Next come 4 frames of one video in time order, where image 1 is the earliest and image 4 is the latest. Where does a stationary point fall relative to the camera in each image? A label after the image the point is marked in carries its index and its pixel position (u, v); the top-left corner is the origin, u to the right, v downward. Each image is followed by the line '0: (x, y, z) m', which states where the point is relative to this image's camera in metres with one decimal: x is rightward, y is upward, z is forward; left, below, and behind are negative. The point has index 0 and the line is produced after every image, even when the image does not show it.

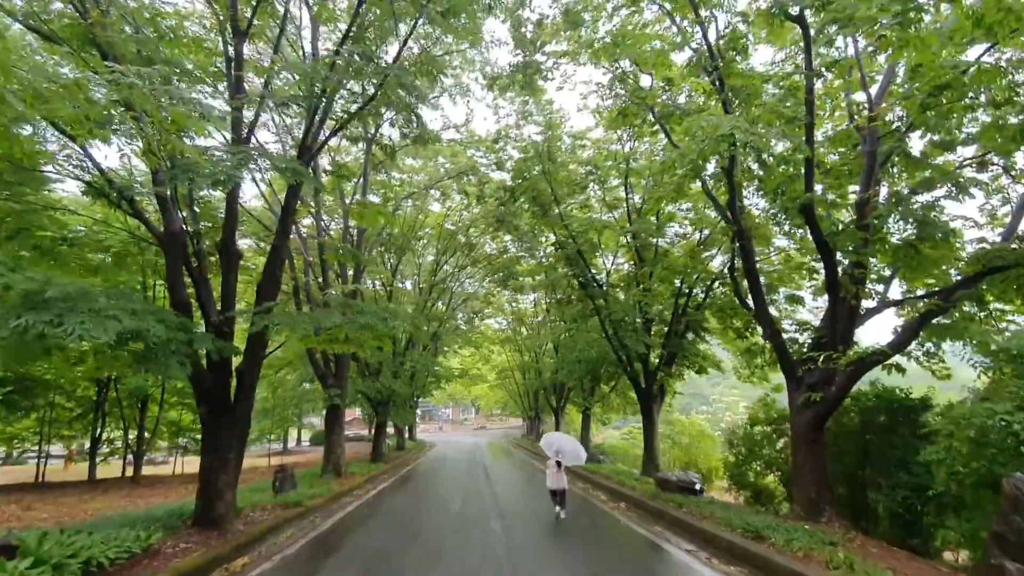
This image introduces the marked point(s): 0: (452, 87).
0: (-2.2, +7.2, +19.0) m
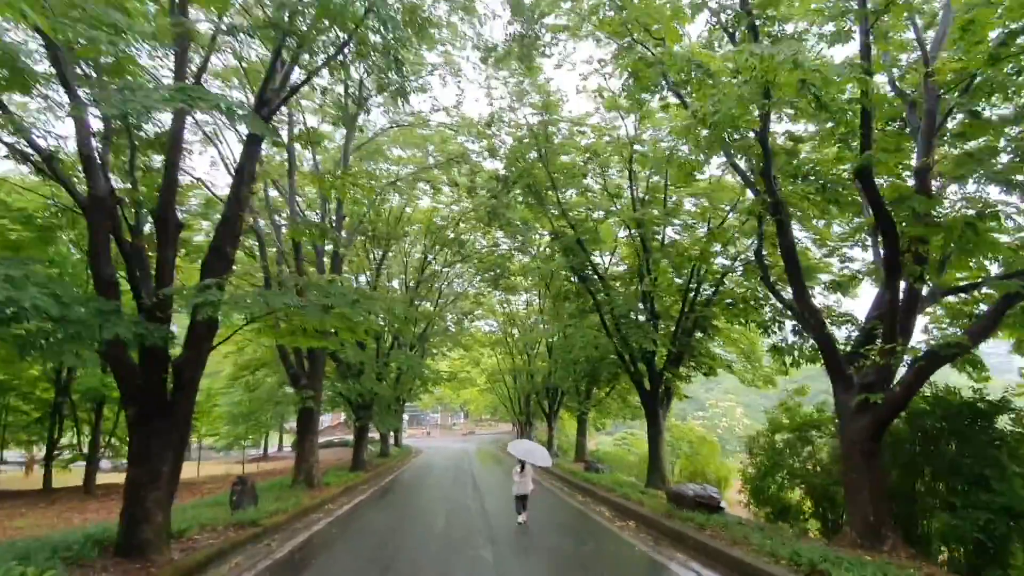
0: (-2.4, +7.4, +17.6) m
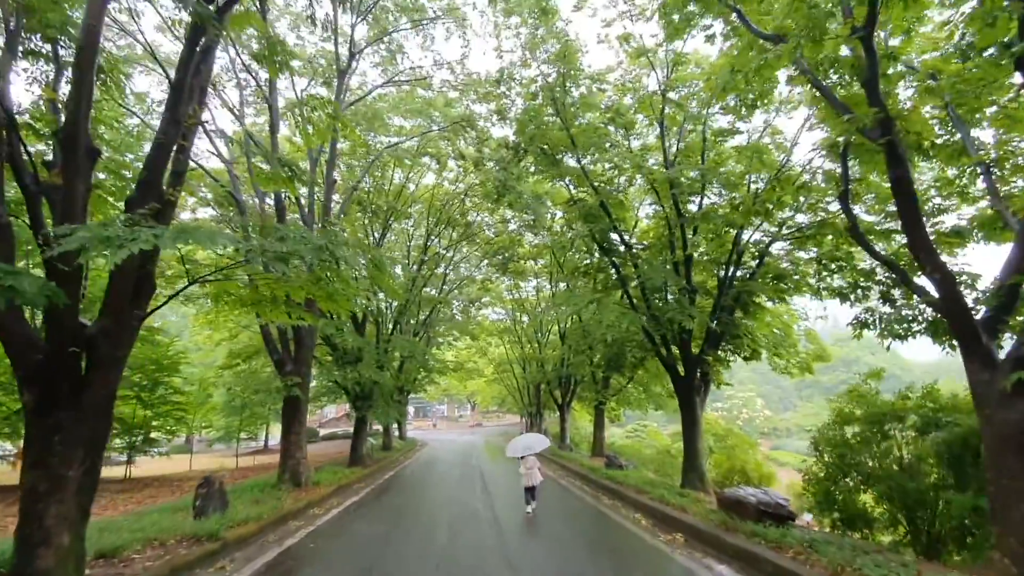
0: (-2.0, +8.2, +15.6) m
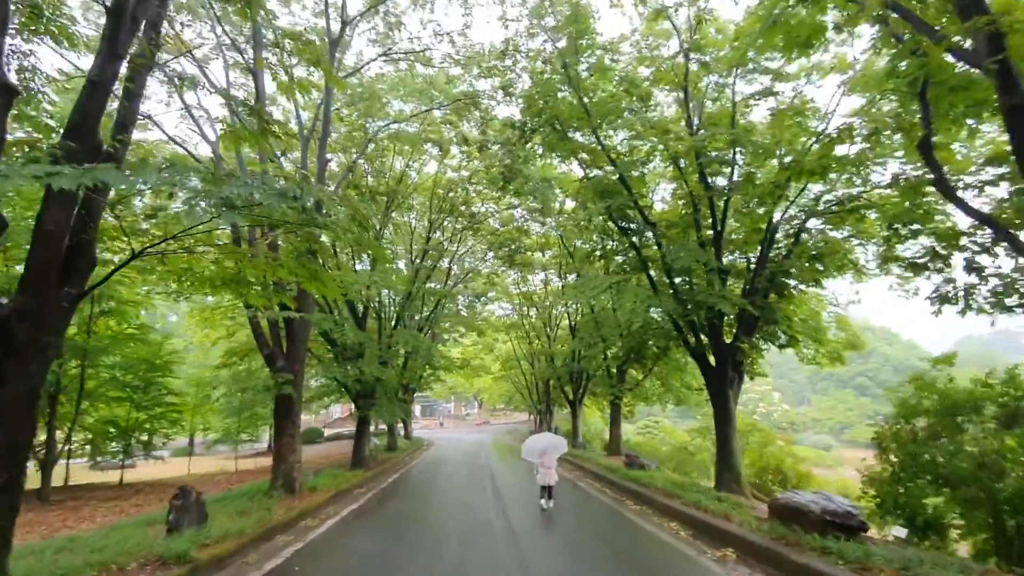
0: (-1.9, +8.5, +14.5) m
